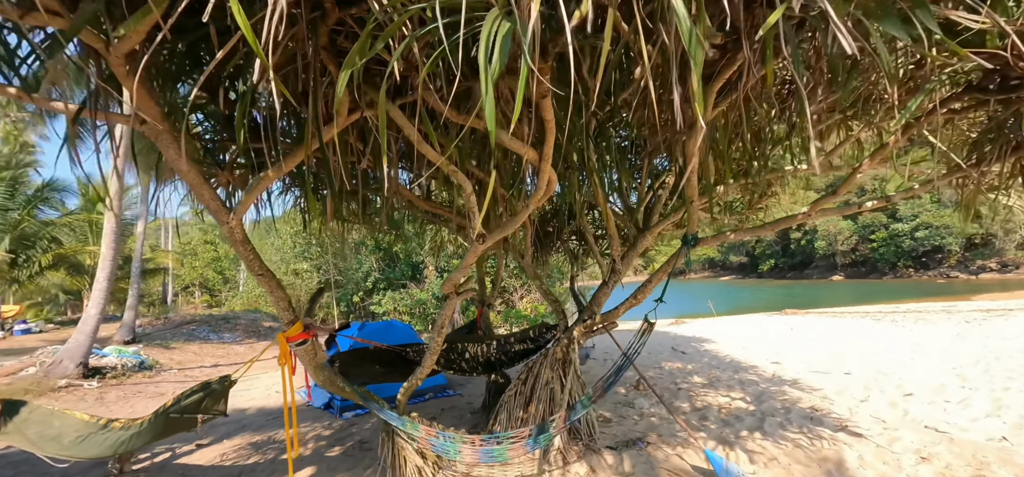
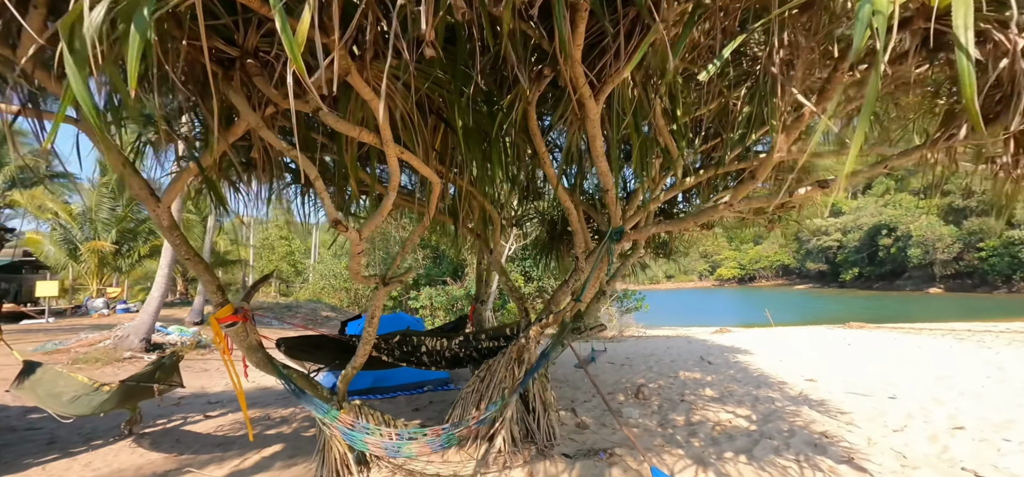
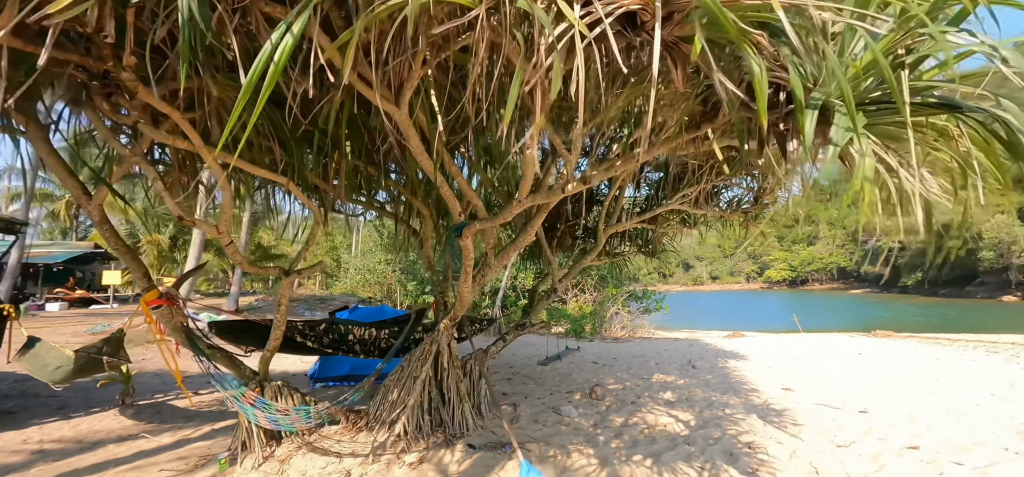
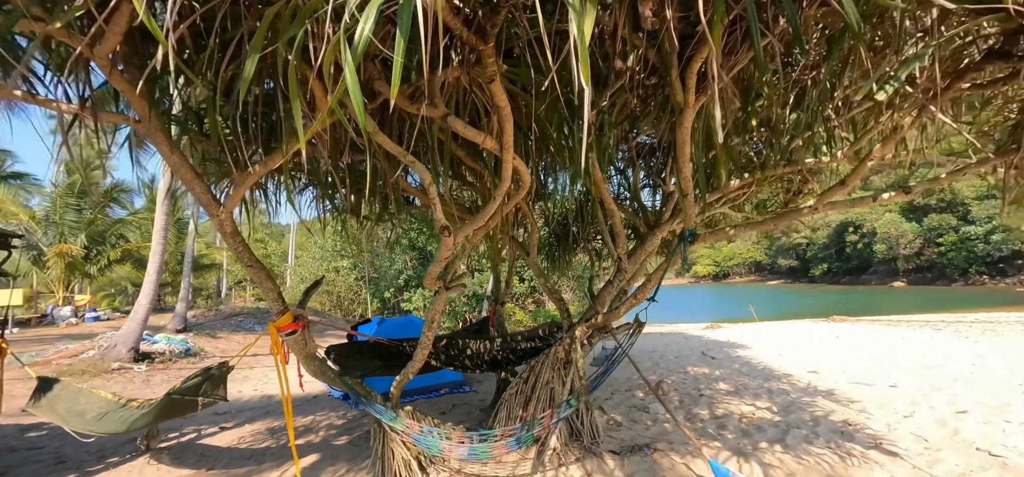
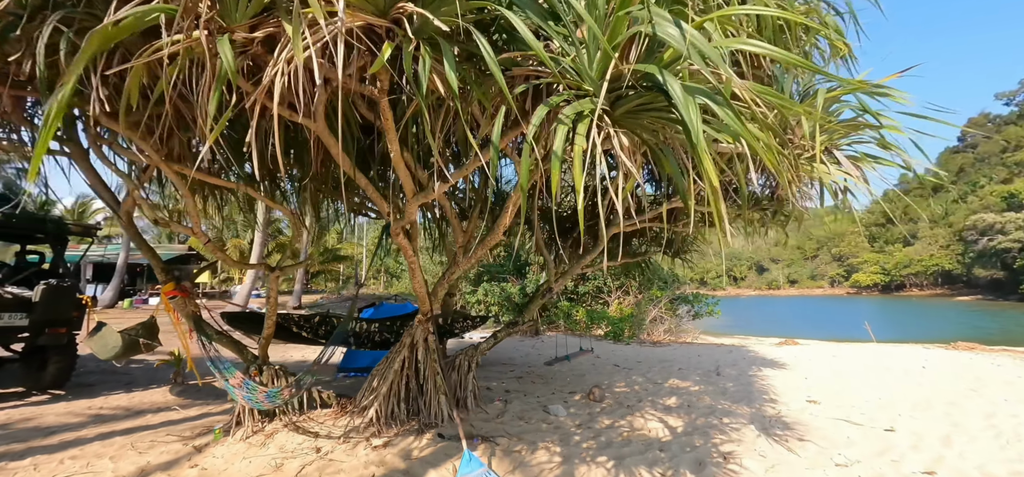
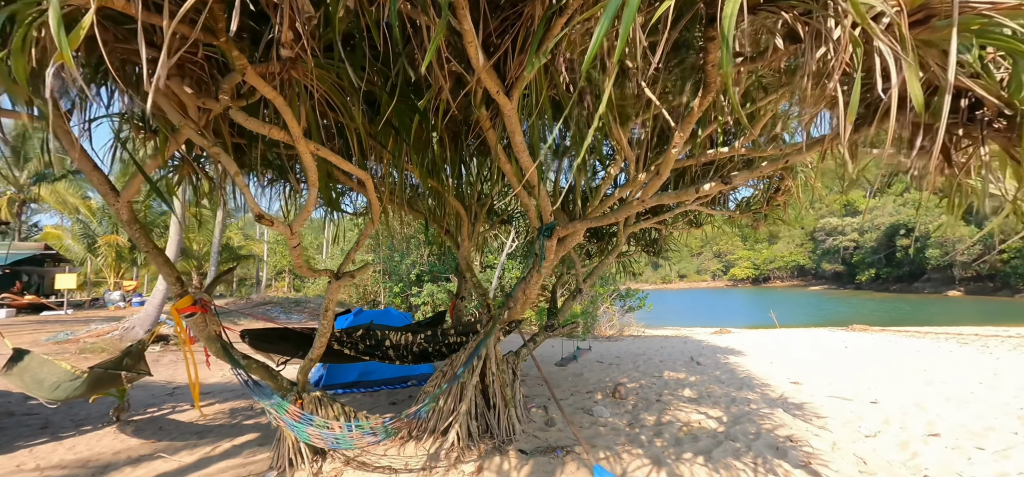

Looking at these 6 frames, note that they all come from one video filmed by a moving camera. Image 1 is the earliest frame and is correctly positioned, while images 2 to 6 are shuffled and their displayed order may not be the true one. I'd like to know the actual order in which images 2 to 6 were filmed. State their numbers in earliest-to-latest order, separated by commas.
4, 2, 6, 3, 5
